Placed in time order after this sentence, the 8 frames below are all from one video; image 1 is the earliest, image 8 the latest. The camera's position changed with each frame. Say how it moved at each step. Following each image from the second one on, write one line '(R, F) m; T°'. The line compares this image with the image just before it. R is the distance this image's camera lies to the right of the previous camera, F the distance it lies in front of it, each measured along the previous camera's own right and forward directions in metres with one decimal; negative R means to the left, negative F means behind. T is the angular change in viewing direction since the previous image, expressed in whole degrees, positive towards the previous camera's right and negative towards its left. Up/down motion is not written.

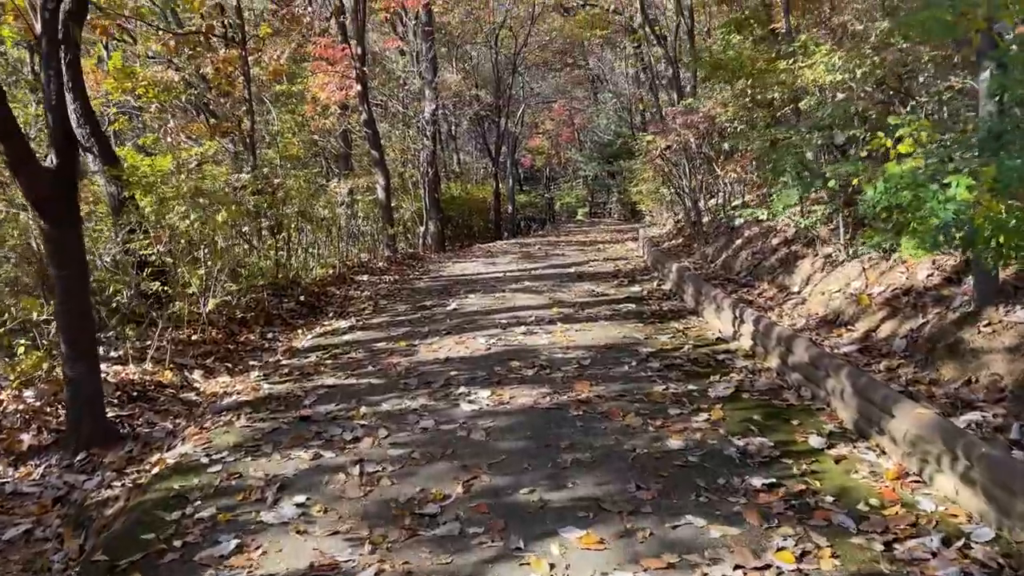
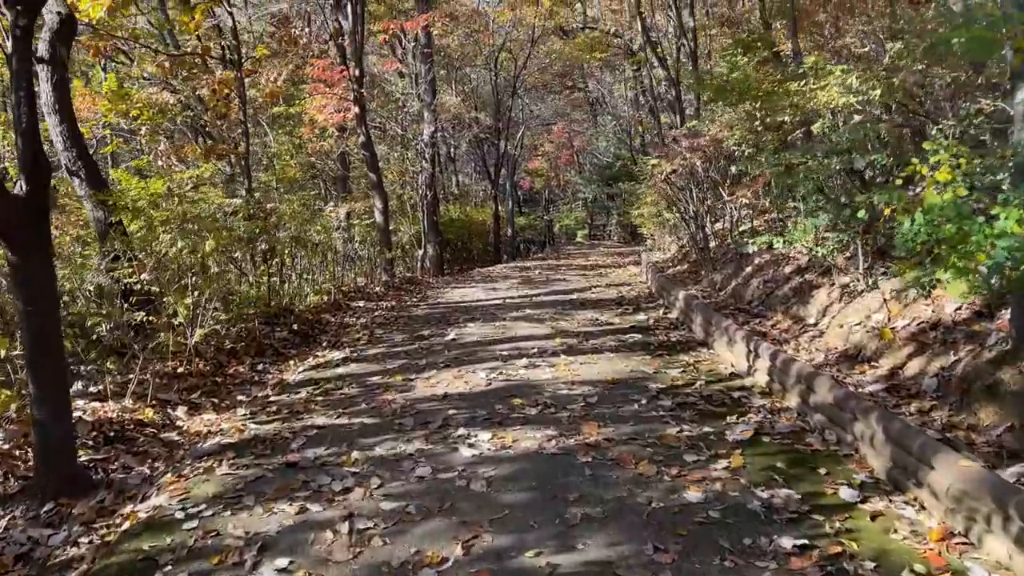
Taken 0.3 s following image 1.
(0.0, +0.3) m; 0°
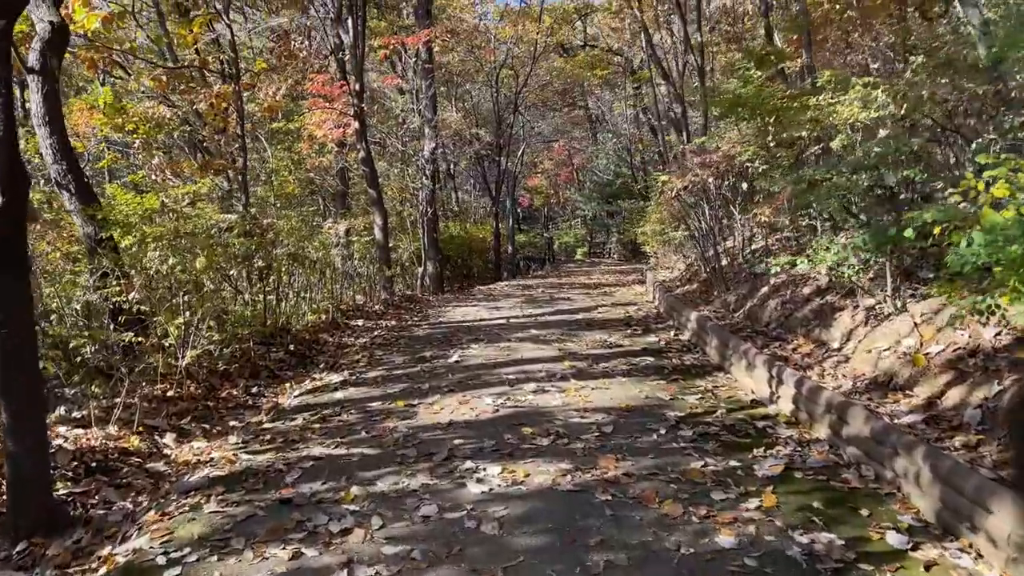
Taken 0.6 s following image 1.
(-0.1, +0.3) m; 0°
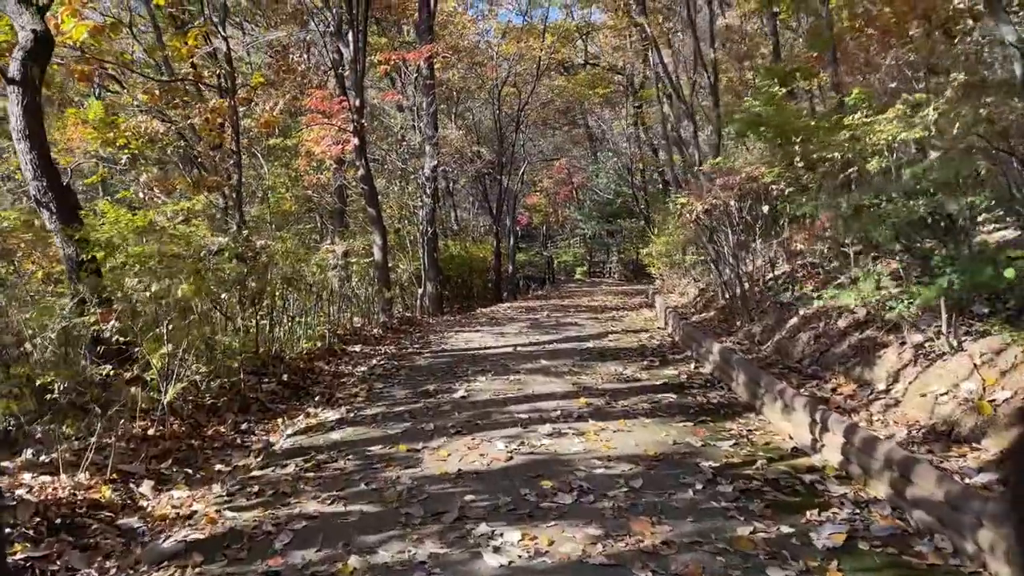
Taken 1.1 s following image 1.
(-0.1, +0.5) m; 0°
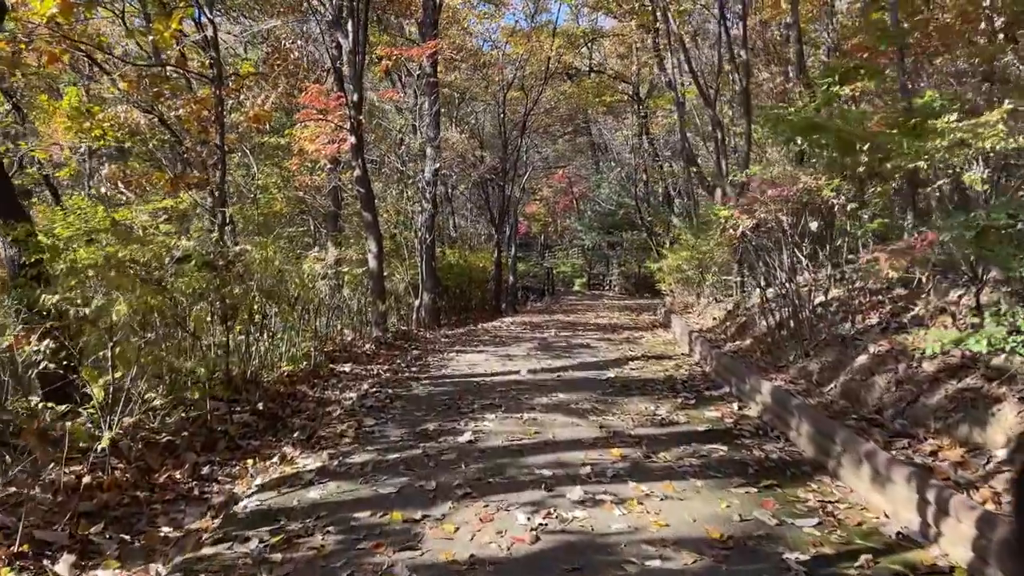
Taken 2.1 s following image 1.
(-0.2, +1.1) m; 0°
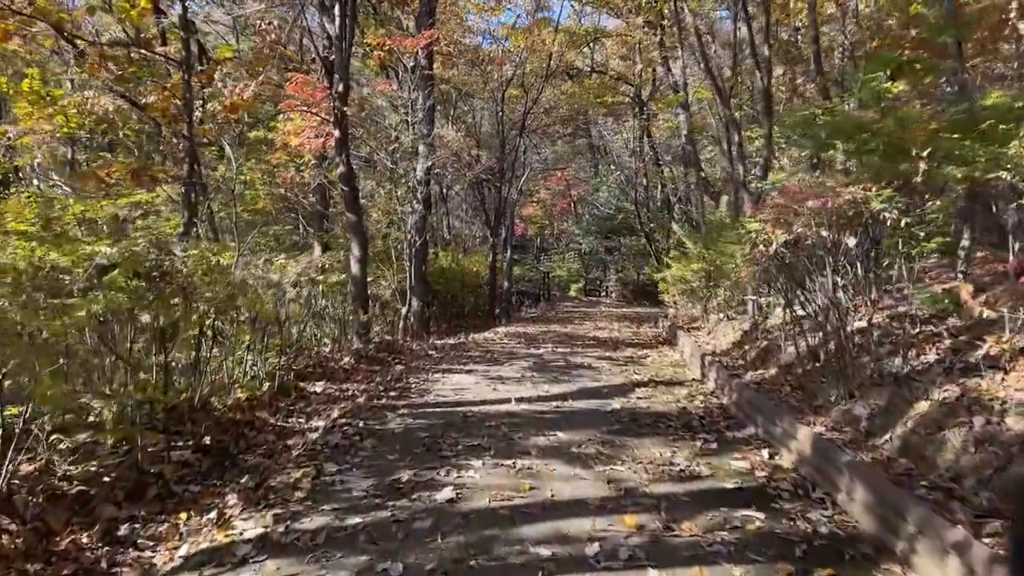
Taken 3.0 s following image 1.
(0.0, +1.0) m; 0°
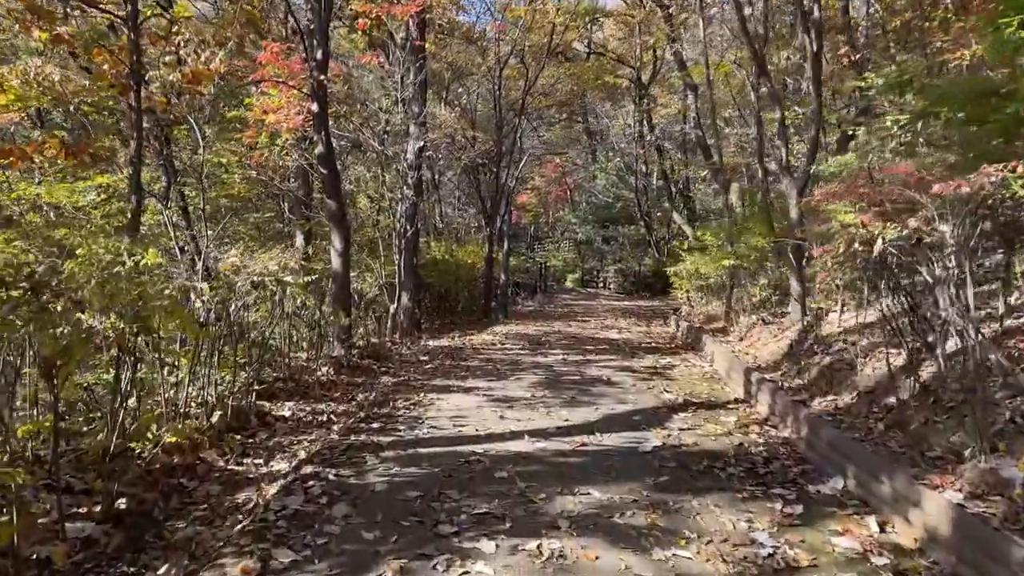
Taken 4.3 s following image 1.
(-0.2, +1.4) m; +1°
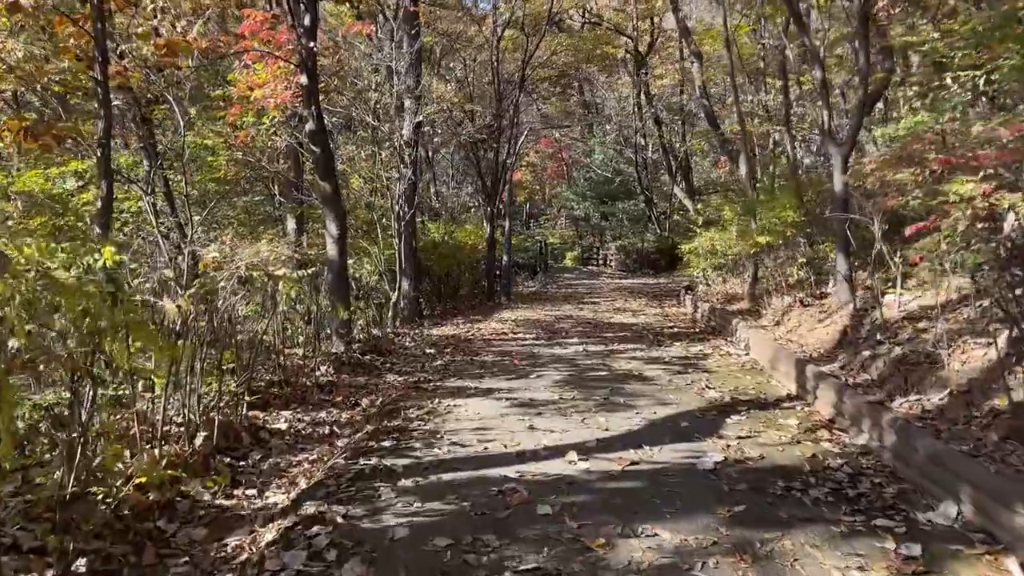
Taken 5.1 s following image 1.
(-0.2, +0.8) m; 0°
